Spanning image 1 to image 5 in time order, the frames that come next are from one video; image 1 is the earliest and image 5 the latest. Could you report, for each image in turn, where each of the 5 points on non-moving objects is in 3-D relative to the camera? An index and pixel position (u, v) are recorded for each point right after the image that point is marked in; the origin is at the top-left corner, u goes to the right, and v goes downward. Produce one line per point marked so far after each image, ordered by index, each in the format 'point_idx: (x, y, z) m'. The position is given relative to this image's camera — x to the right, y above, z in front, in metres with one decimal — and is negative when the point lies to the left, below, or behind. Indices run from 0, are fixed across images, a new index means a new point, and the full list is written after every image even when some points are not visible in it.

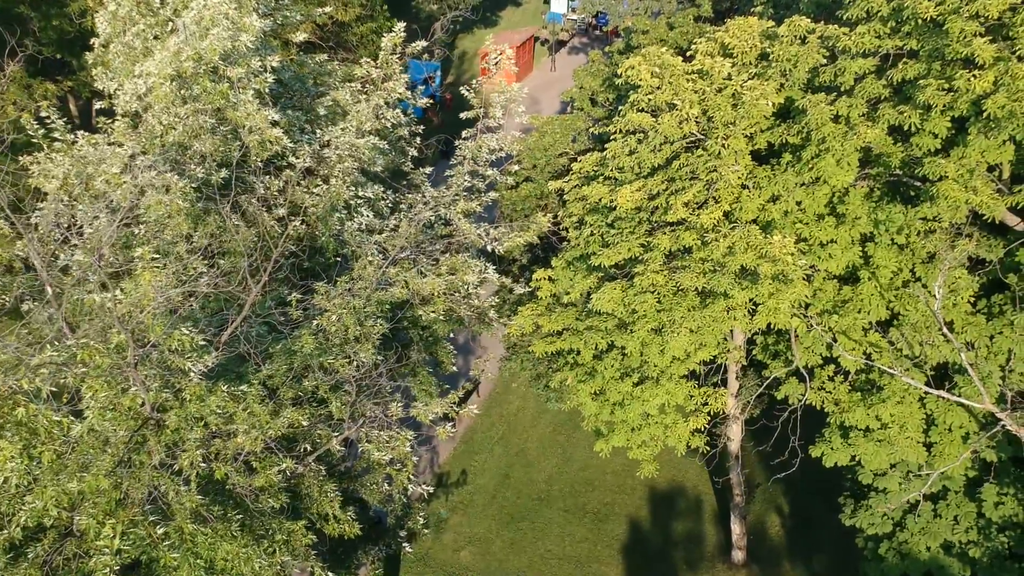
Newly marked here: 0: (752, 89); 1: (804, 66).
0: (+4.0, +3.3, +17.9) m
1: (+4.8, +3.6, +17.7) m
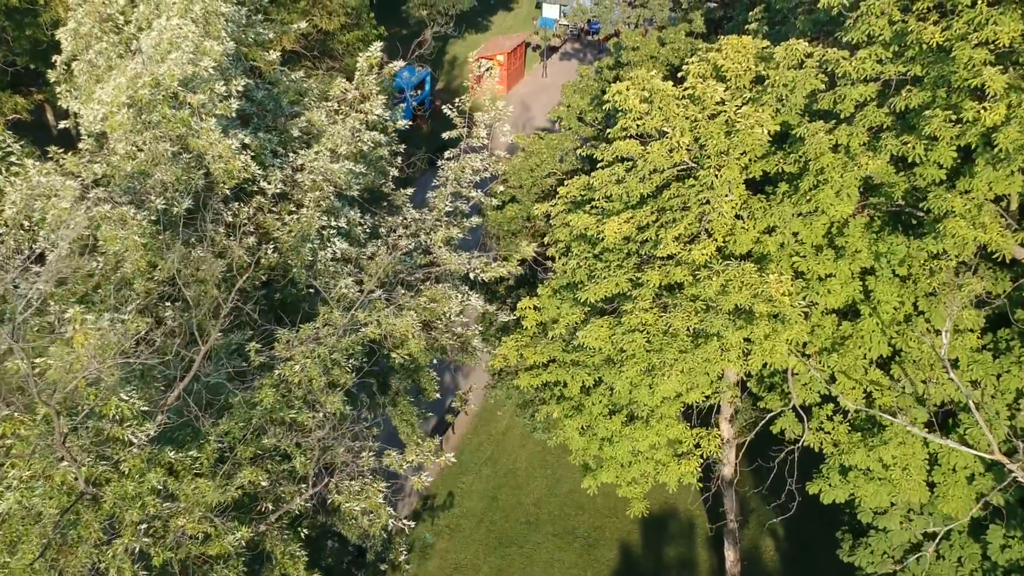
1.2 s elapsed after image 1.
0: (+3.7, +2.7, +17.0) m
1: (+4.5, +3.0, +16.7) m
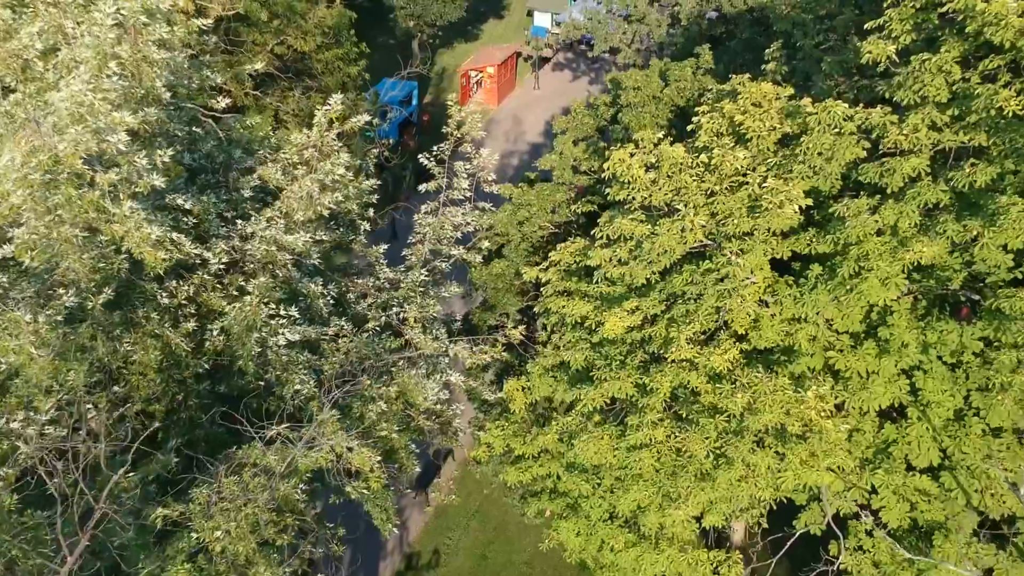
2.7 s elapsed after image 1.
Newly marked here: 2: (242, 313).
0: (+3.4, +1.3, +14.2) m
1: (+4.2, +1.6, +14.0) m
2: (-4.2, -0.4, +16.5) m
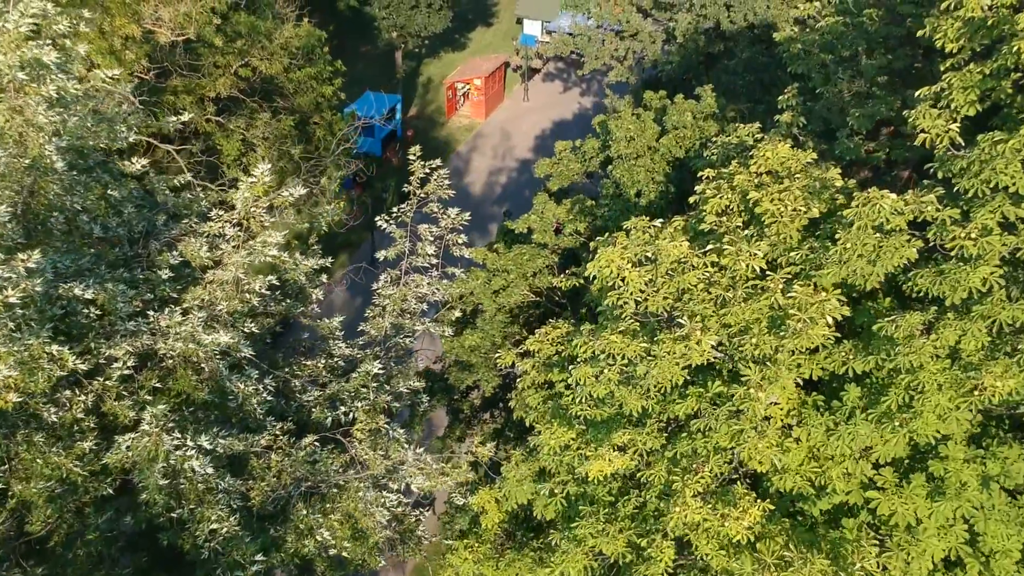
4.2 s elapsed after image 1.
0: (+3.0, -0.1, +11.3) m
1: (+3.8, +0.2, +11.0) m
2: (-4.6, -1.8, +13.5) m
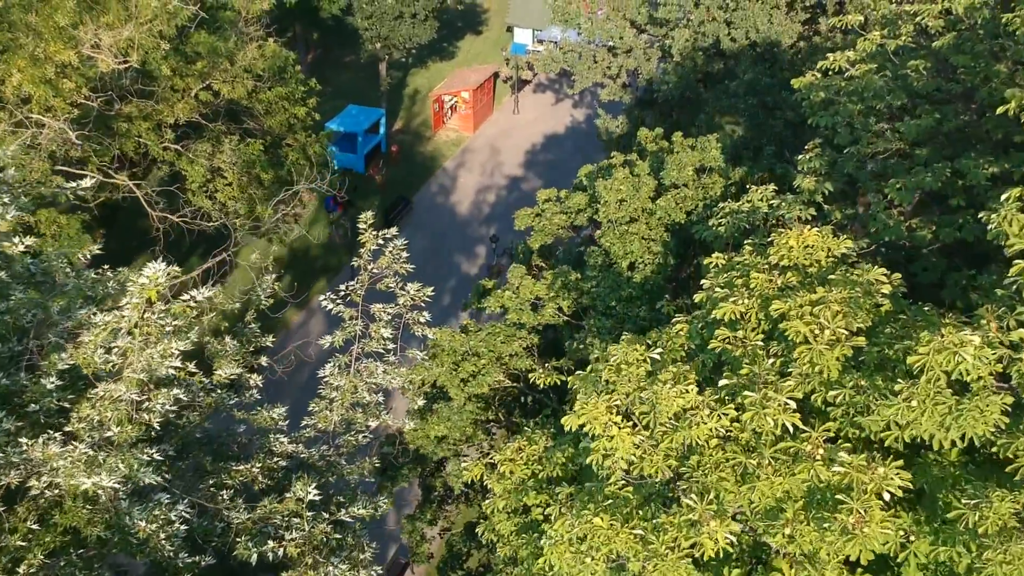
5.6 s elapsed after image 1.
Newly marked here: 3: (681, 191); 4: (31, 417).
0: (+2.6, -1.4, +8.4) m
1: (+3.4, -1.1, +8.2) m
2: (-5.0, -3.1, +10.6) m
3: (+2.5, +1.4, +15.9) m
4: (-5.6, -1.5, +12.5) m
